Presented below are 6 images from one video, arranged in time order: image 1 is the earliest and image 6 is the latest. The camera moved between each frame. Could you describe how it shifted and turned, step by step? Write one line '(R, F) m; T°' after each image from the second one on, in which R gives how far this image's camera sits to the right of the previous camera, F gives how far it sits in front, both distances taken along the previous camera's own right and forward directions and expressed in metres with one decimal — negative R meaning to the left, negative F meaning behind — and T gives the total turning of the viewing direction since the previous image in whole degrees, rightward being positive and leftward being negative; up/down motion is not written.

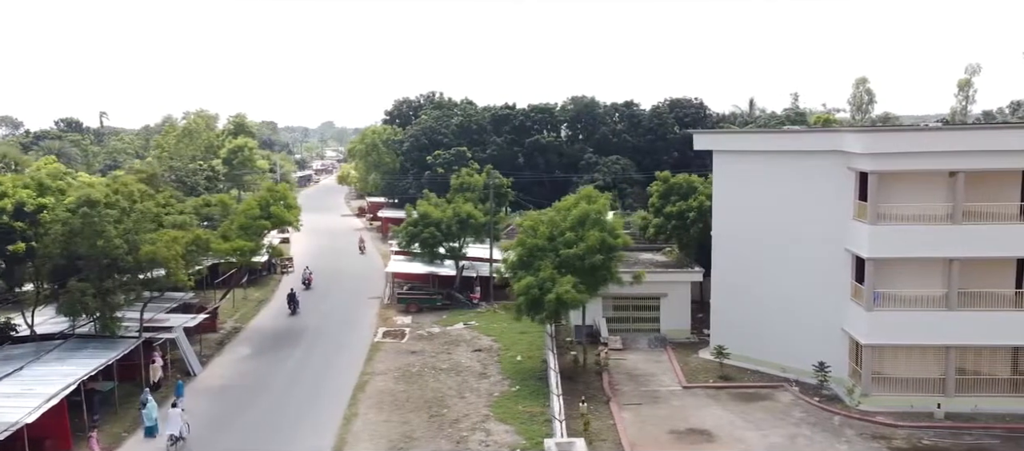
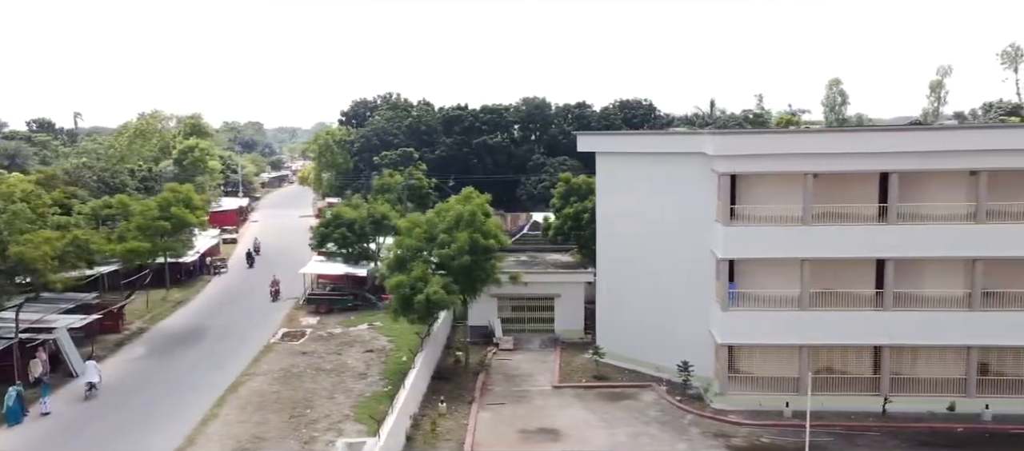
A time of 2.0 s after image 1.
(+3.6, -0.2) m; +1°
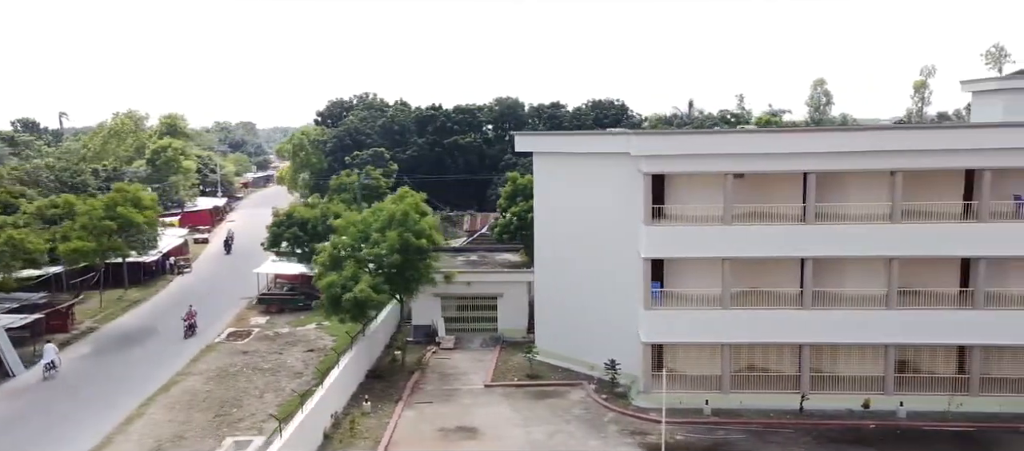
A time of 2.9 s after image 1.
(+1.9, -0.2) m; 0°
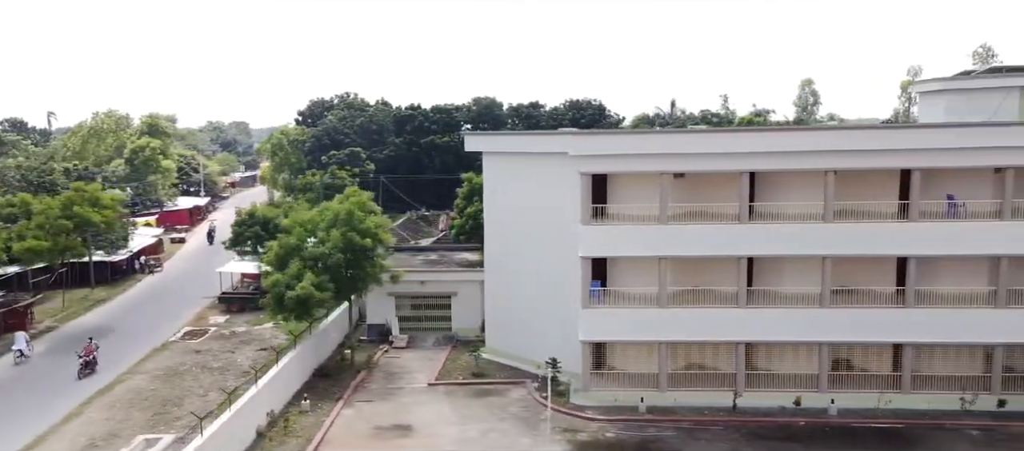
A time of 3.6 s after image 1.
(+1.6, -0.1) m; 0°
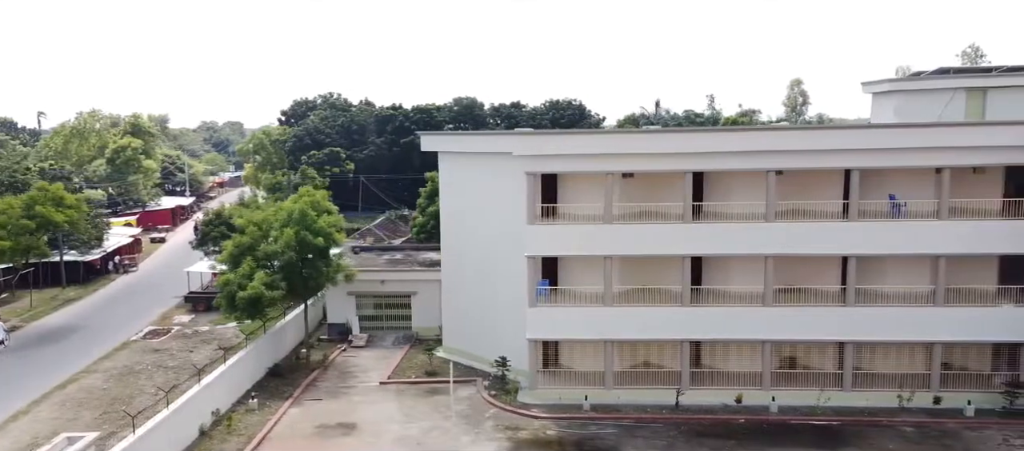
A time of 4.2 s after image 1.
(+1.4, -0.2) m; 0°
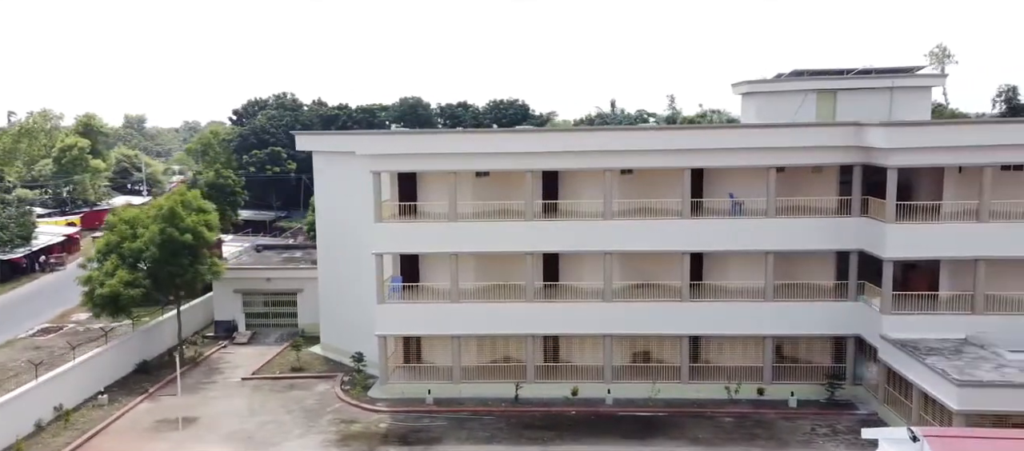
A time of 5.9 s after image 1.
(+4.0, -0.5) m; +1°
